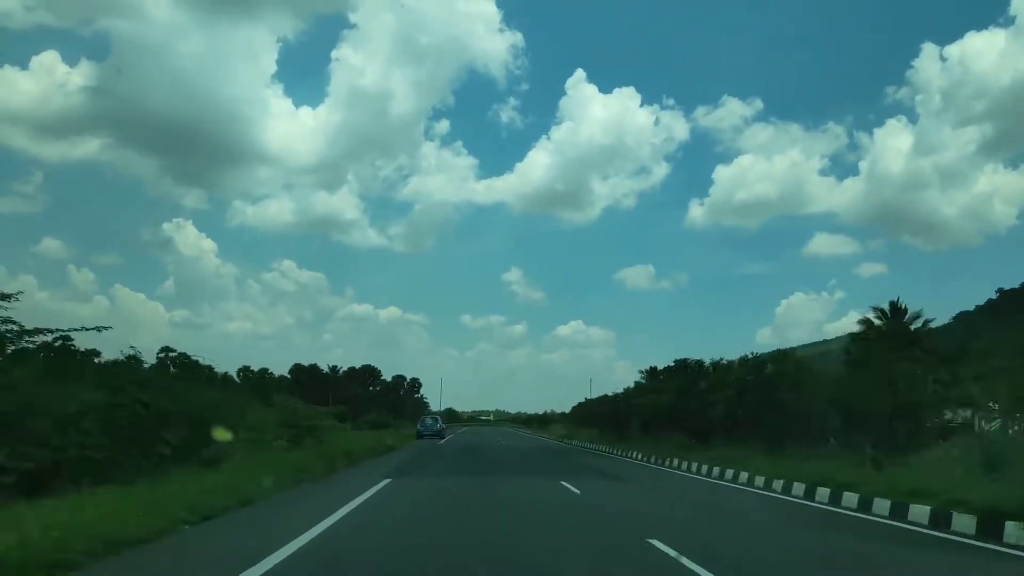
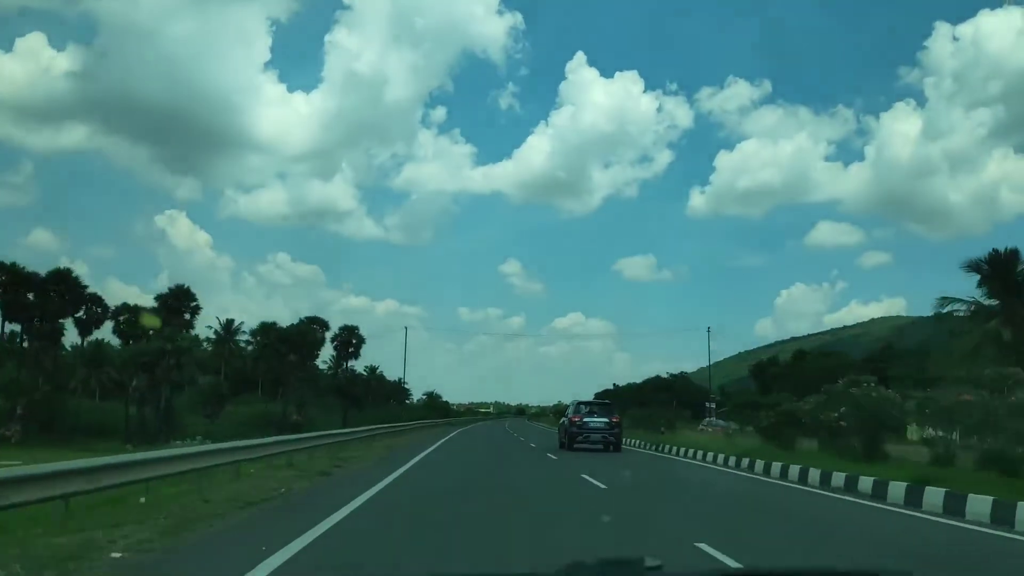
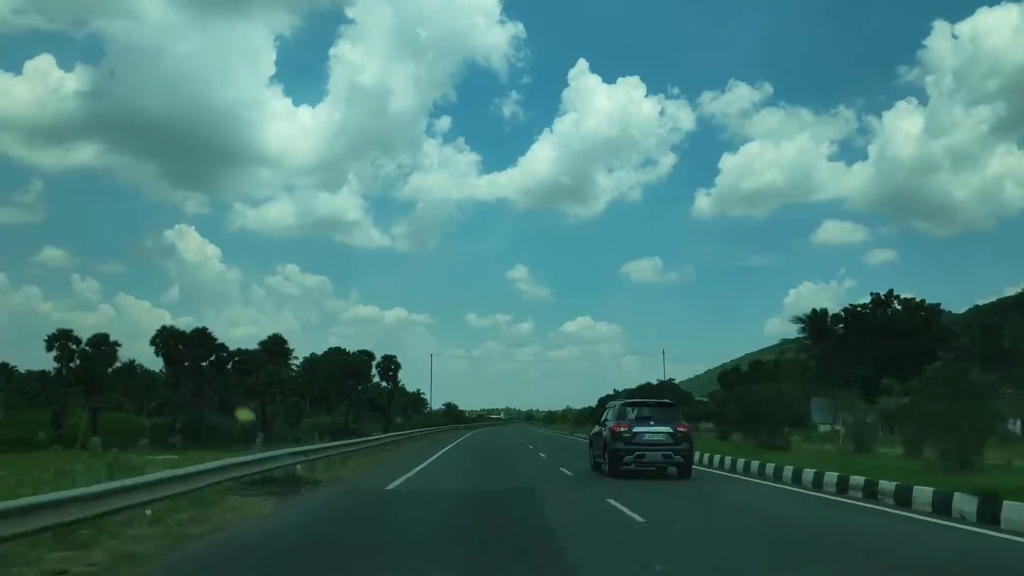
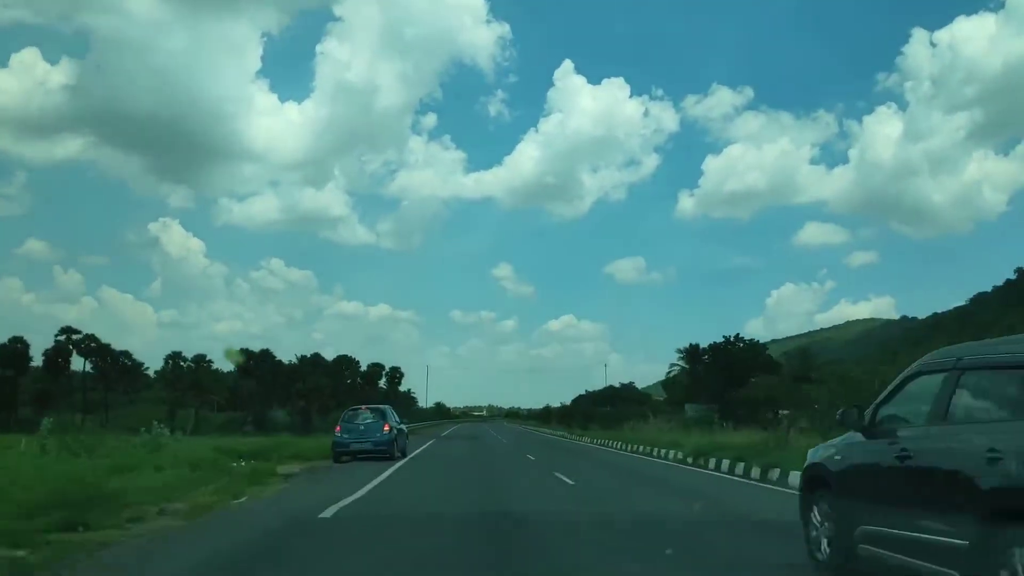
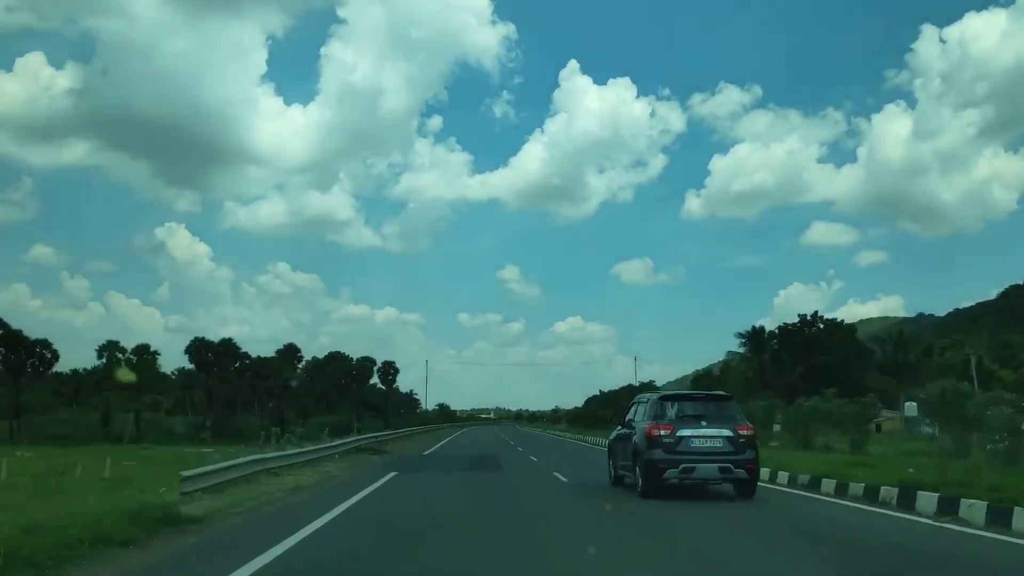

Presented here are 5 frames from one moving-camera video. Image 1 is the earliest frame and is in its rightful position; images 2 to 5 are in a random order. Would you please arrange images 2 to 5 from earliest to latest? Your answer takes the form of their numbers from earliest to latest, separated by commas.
4, 5, 3, 2
